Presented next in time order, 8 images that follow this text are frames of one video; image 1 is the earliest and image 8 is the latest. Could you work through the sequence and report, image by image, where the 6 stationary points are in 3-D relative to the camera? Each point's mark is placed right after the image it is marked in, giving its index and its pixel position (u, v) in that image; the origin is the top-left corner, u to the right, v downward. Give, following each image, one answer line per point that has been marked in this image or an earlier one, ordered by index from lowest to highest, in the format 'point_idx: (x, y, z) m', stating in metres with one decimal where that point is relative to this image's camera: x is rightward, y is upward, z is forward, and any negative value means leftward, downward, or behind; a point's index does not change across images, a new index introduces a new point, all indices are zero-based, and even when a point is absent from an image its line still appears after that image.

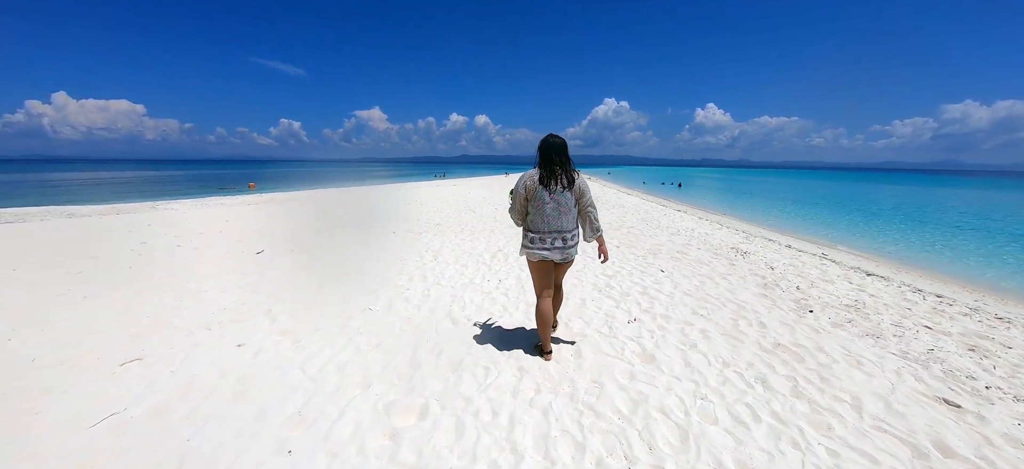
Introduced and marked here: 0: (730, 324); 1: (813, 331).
0: (+2.3, -0.9, +3.6) m
1: (+3.1, -1.0, +3.5) m
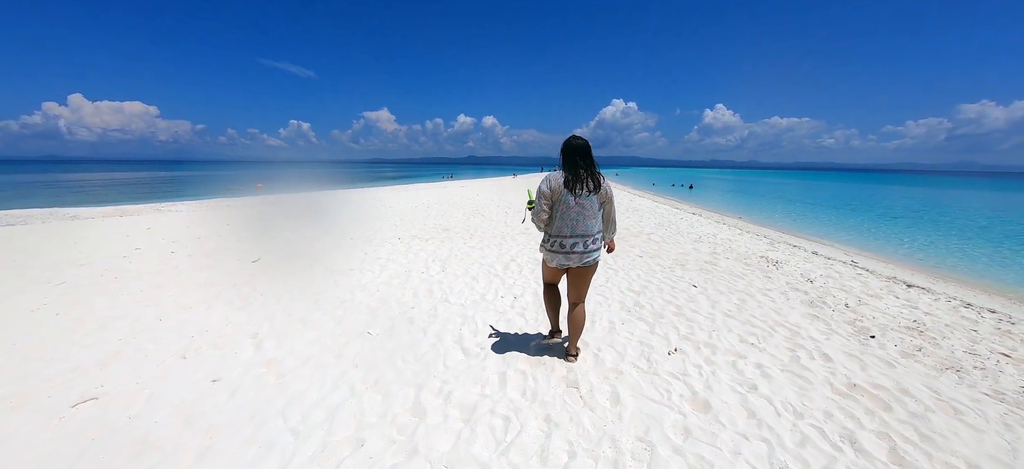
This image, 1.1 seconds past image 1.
0: (+2.5, -1.1, +3.0) m
1: (+3.3, -1.2, +3.0) m
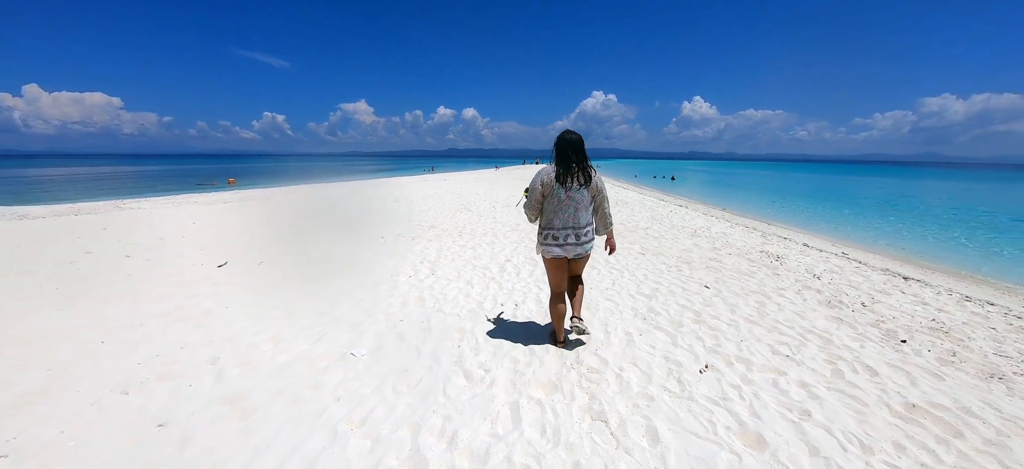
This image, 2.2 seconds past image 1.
0: (+2.6, -1.1, +2.7) m
1: (+3.4, -1.1, +2.7) m
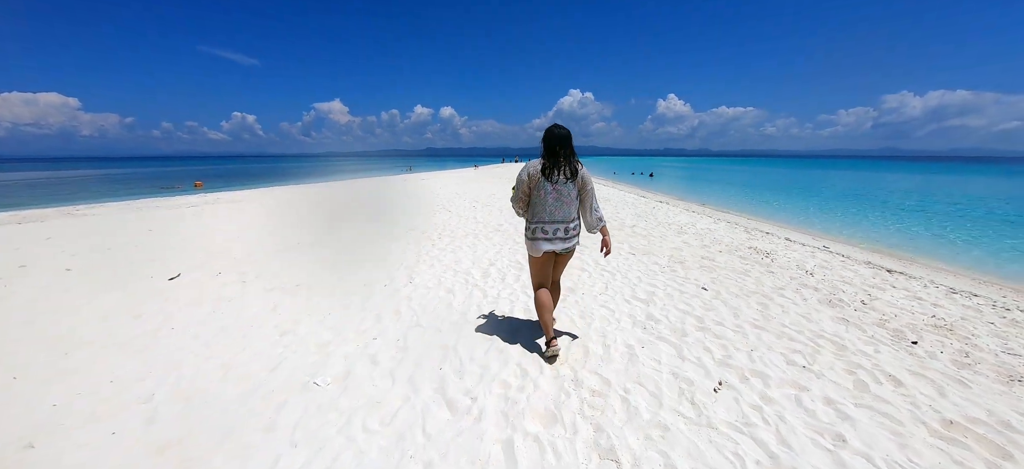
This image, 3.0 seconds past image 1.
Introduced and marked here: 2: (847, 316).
0: (+2.5, -1.1, +2.5) m
1: (+3.4, -1.1, +2.5) m
2: (+3.6, -0.9, +3.6) m
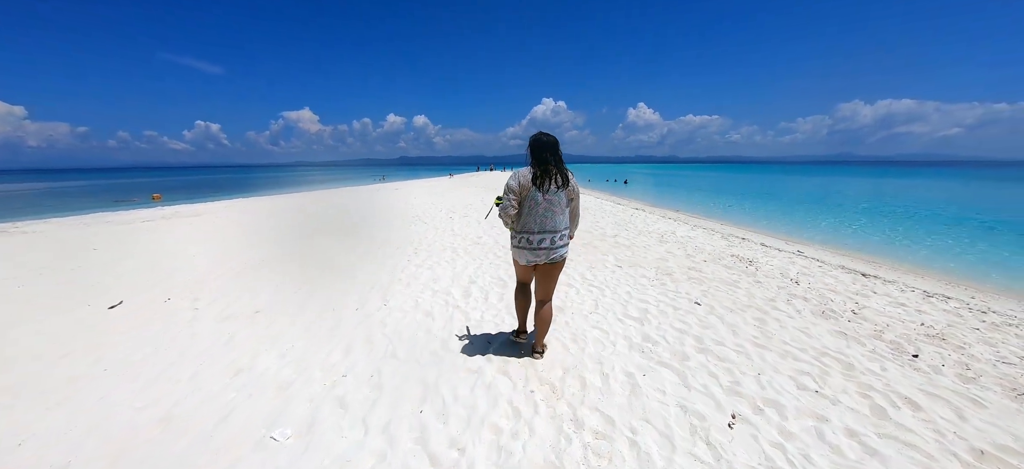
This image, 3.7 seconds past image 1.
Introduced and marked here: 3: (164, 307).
0: (+2.4, -1.2, +2.3) m
1: (+3.3, -1.2, +2.4) m
2: (+3.5, -1.0, +3.5) m
3: (-5.0, -1.1, +4.7) m
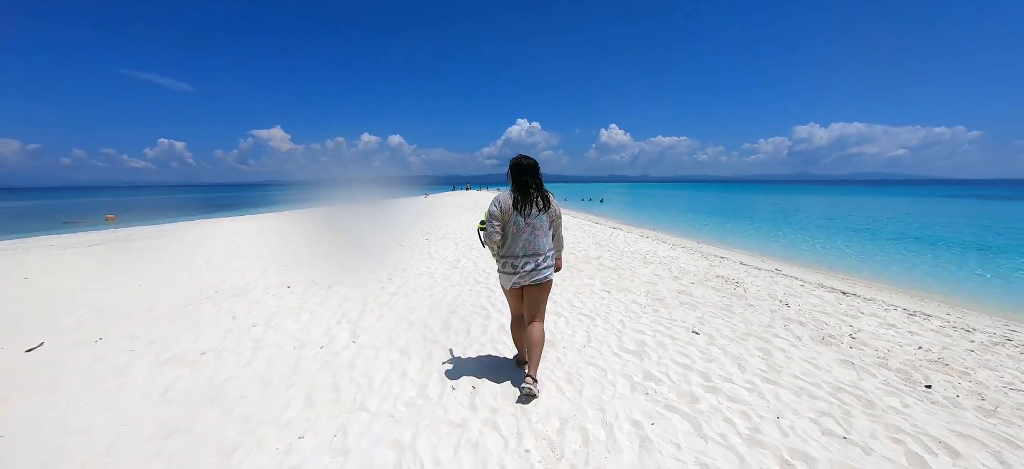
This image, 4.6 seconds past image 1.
0: (+2.4, -1.4, +2.1) m
1: (+3.2, -1.4, +2.2) m
2: (+3.4, -1.2, +3.4) m
3: (-5.2, -1.4, +4.0) m
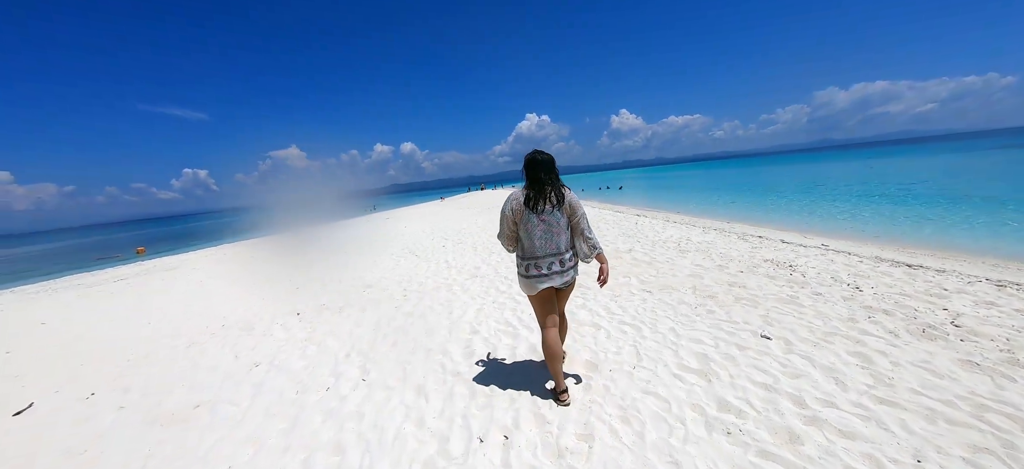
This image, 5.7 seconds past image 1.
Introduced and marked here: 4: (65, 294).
0: (+2.6, -1.2, +1.4) m
1: (+3.5, -1.1, +1.5) m
2: (+3.6, -1.0, +2.7) m
3: (-4.8, -1.9, +3.7) m
4: (-13.1, -1.8, +9.9) m
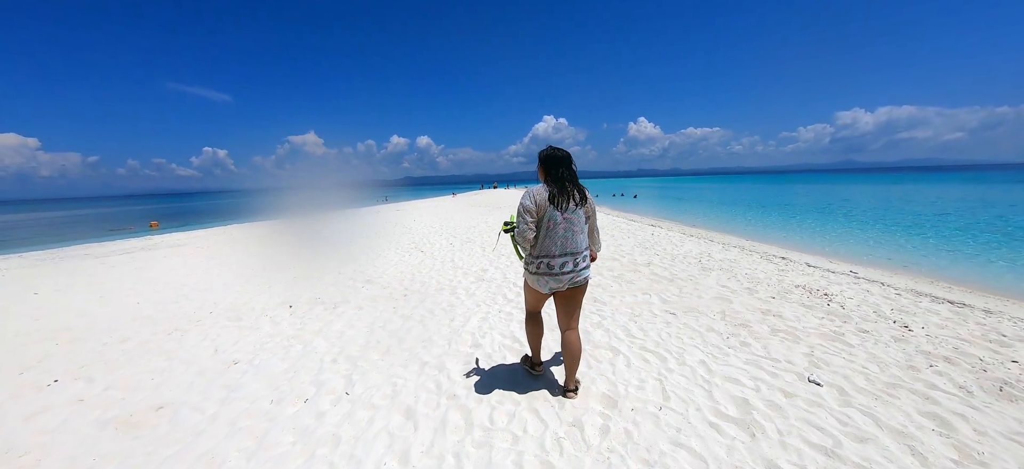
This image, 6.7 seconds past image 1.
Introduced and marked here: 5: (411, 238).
0: (+2.6, -1.5, +1.0) m
1: (+3.5, -1.4, +1.1) m
2: (+3.7, -1.3, +2.2) m
3: (-4.8, -1.6, +3.4) m
4: (-12.9, -0.9, +9.8) m
5: (-3.3, -0.1, +10.7) m
